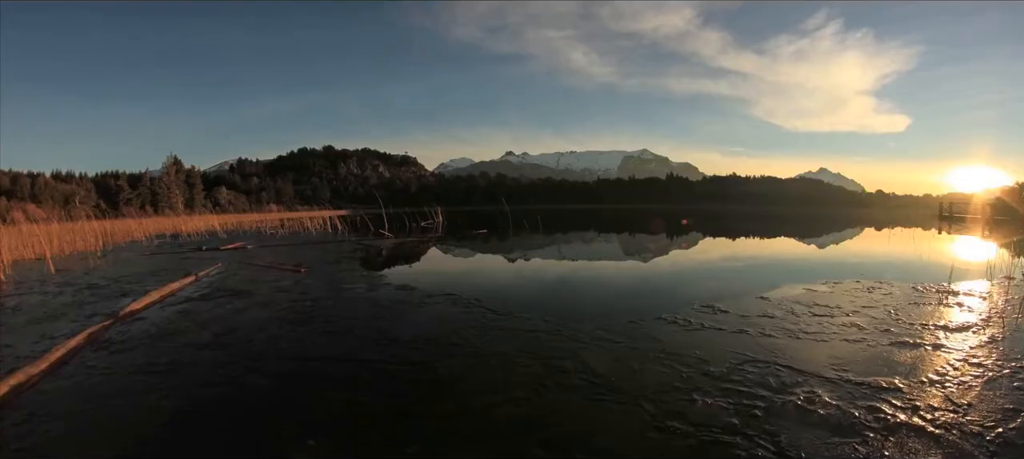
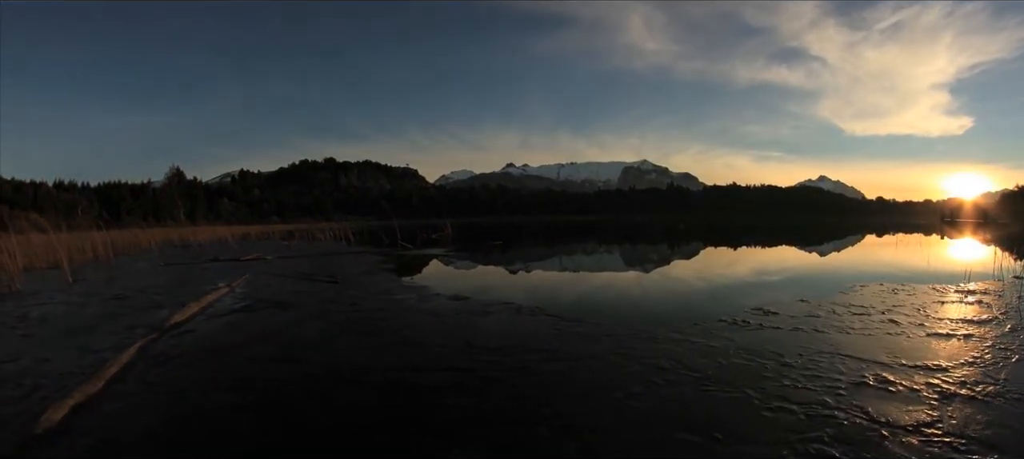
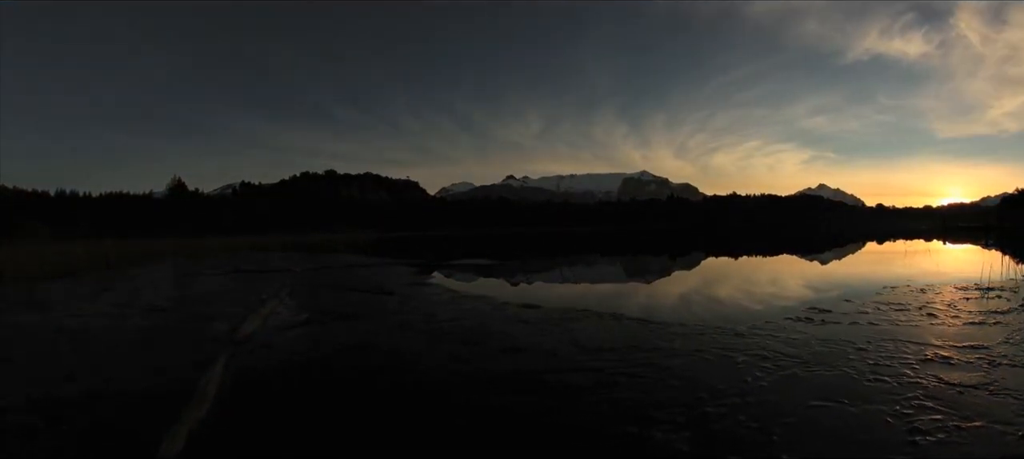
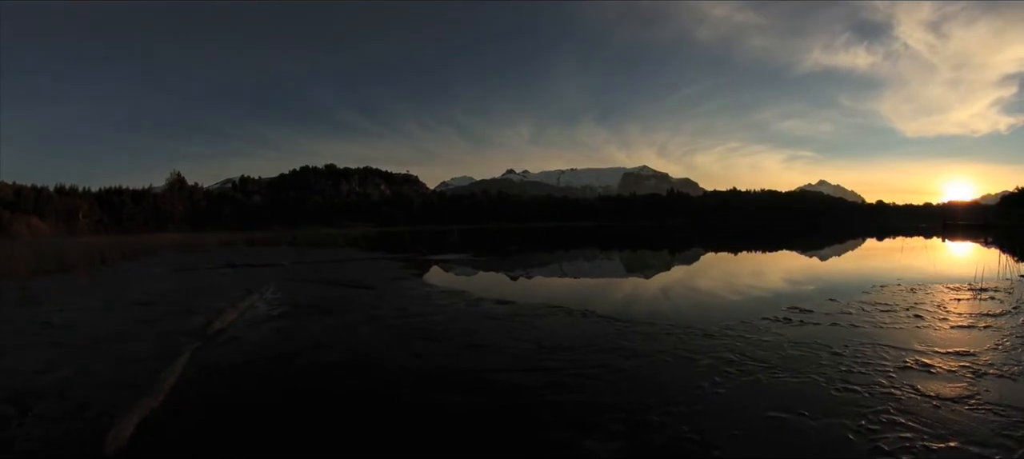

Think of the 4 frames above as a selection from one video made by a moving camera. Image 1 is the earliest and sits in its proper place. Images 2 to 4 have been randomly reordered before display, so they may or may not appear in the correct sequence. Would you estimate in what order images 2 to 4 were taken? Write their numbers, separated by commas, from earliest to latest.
2, 4, 3
